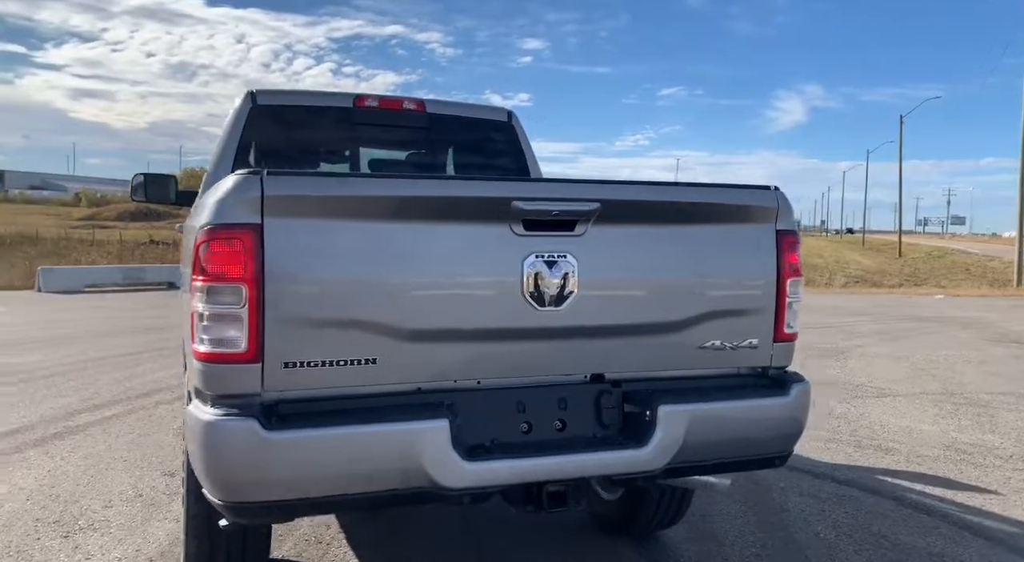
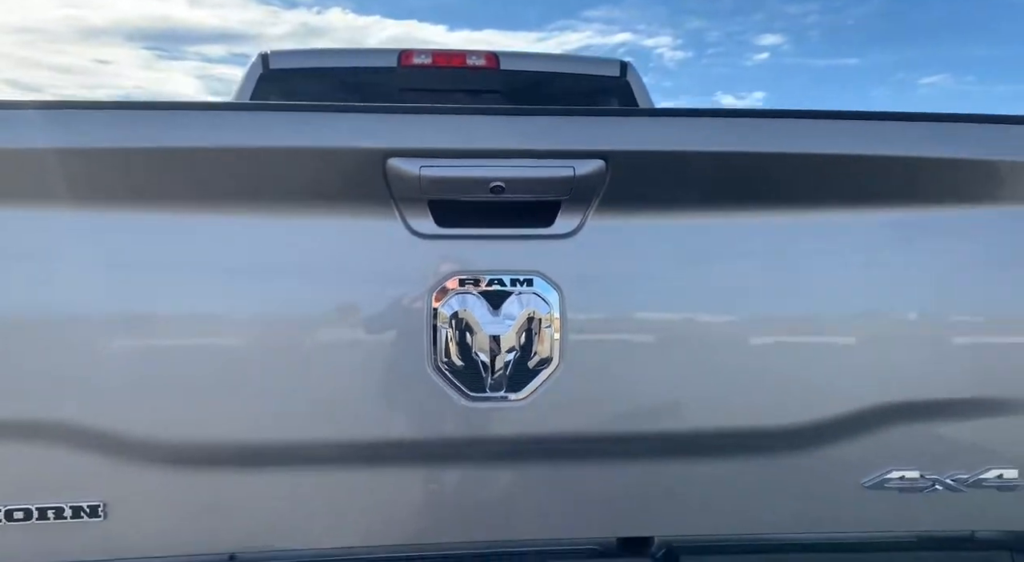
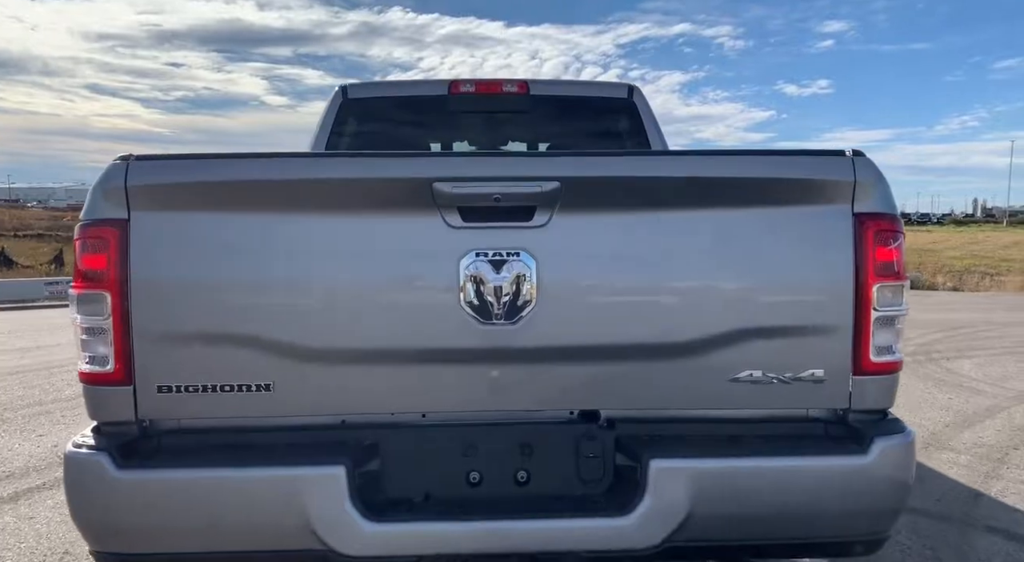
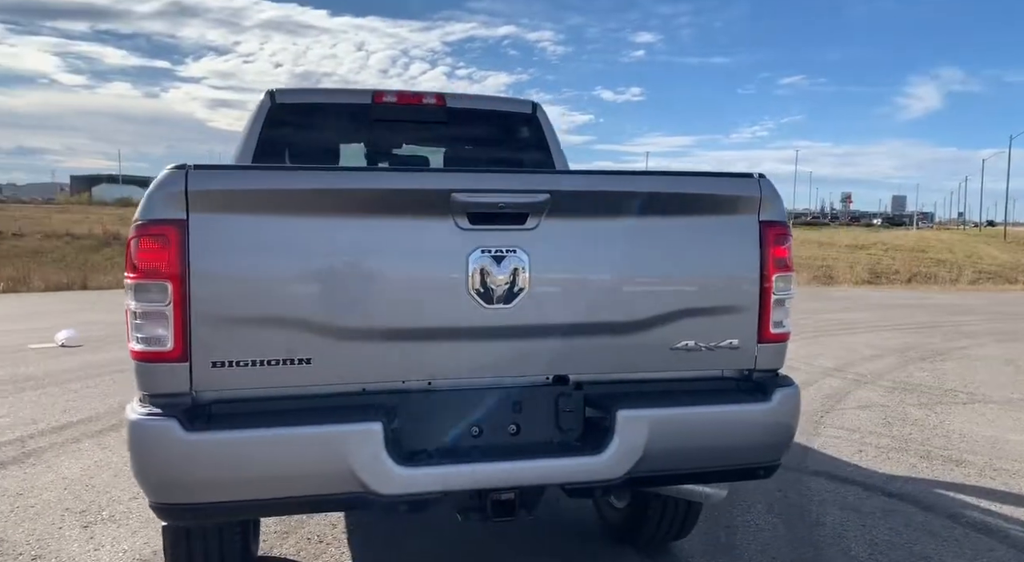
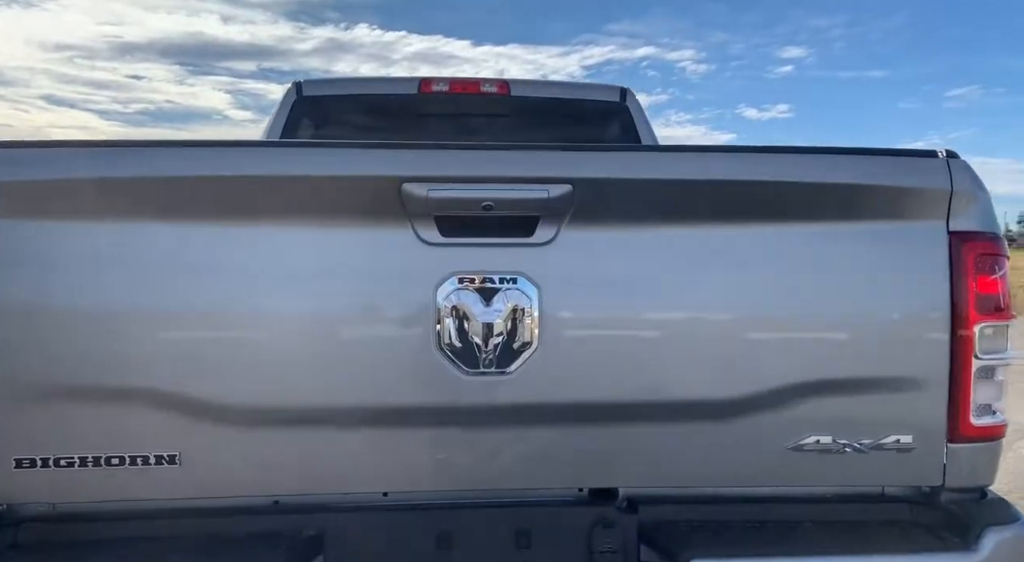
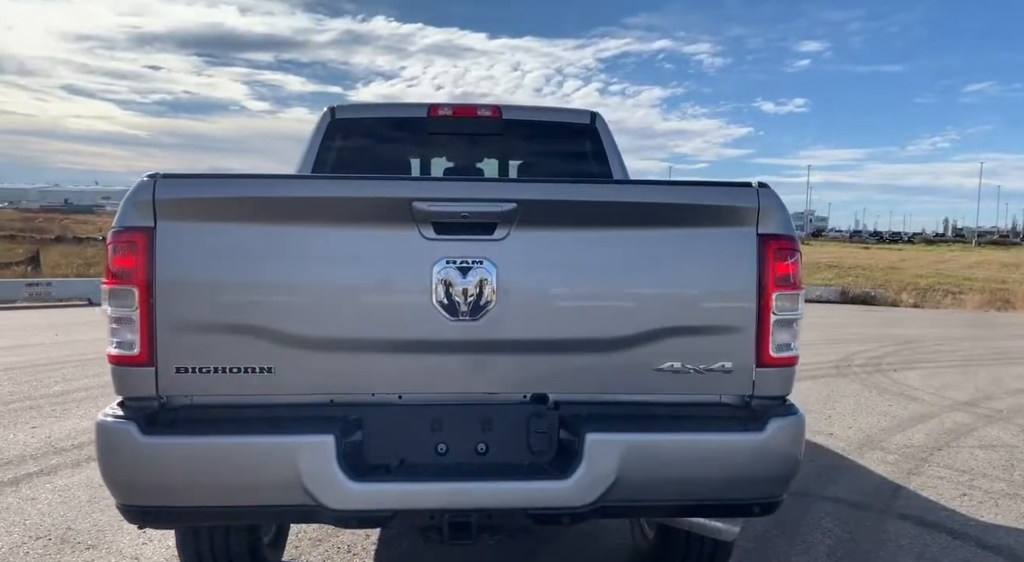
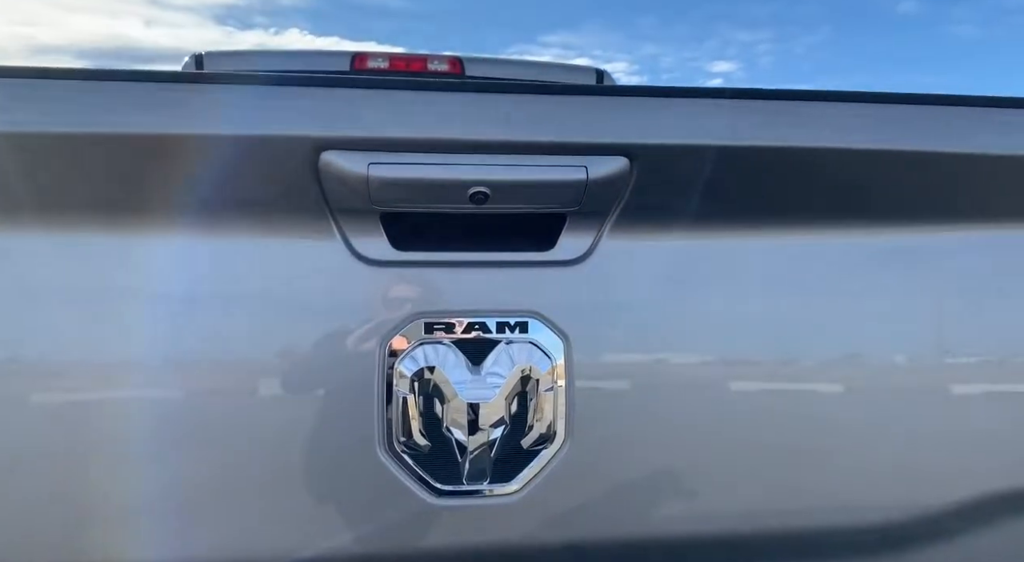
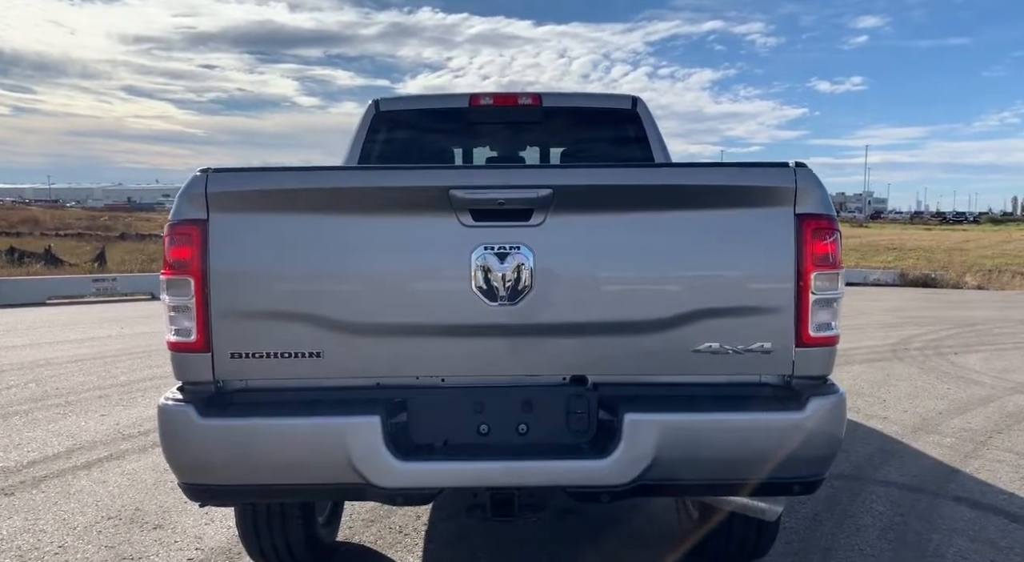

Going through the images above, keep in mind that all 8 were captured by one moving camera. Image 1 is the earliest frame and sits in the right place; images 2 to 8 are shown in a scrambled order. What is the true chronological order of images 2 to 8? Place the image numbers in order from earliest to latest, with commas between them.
4, 6, 8, 3, 5, 7, 2
